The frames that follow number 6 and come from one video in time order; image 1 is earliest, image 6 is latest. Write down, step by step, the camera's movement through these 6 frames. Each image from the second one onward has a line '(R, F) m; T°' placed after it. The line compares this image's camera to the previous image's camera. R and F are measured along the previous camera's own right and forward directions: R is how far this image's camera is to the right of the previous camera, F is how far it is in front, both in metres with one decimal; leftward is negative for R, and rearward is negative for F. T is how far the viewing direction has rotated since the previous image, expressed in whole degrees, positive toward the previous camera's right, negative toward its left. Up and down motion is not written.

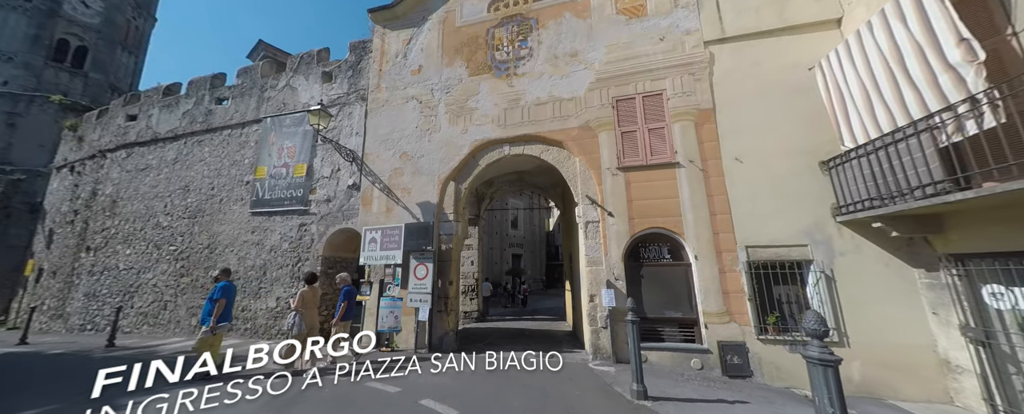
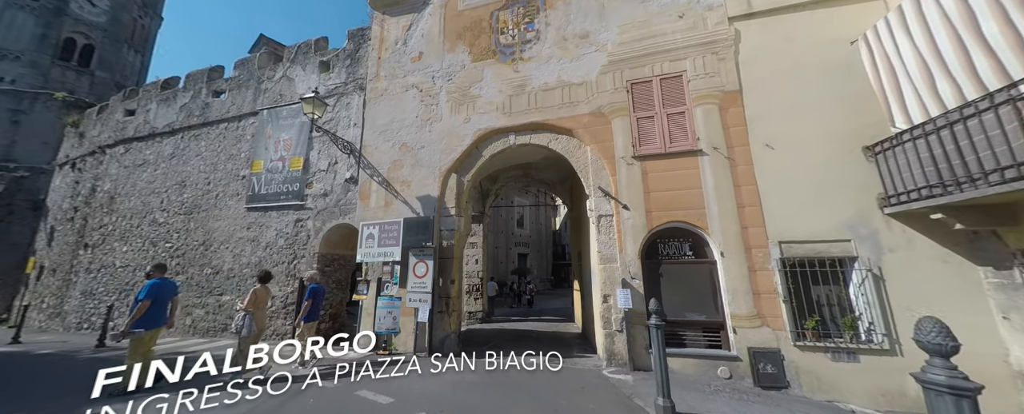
(0.0, +0.5) m; -1°
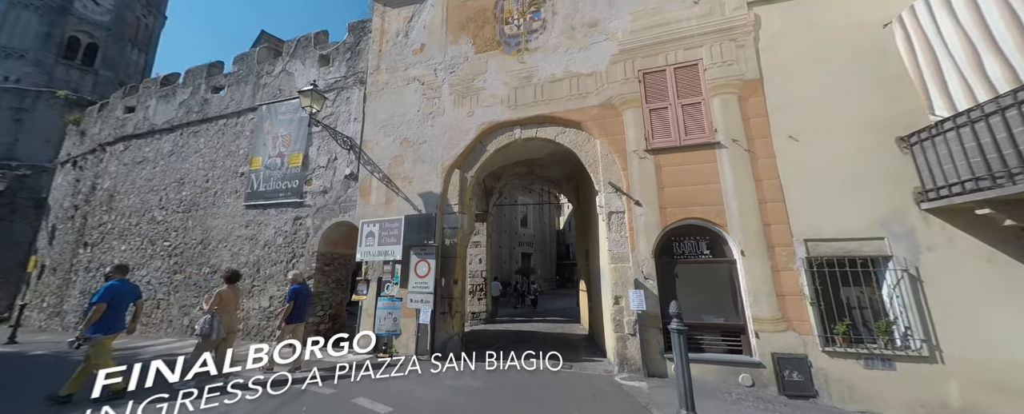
(0.0, +0.3) m; -1°
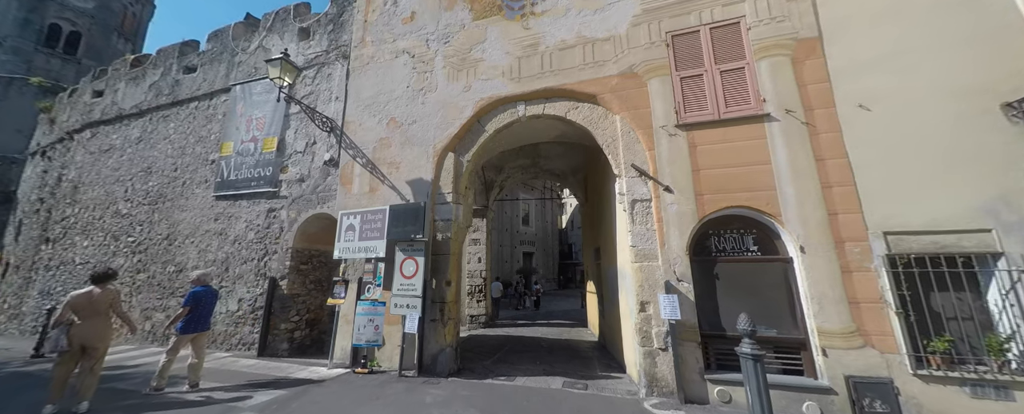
(0.0, +1.0) m; 0°
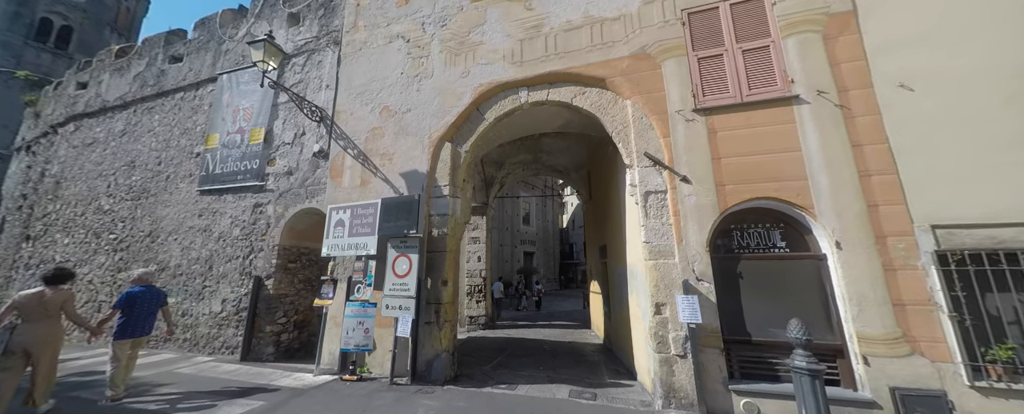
(0.0, +0.4) m; 0°
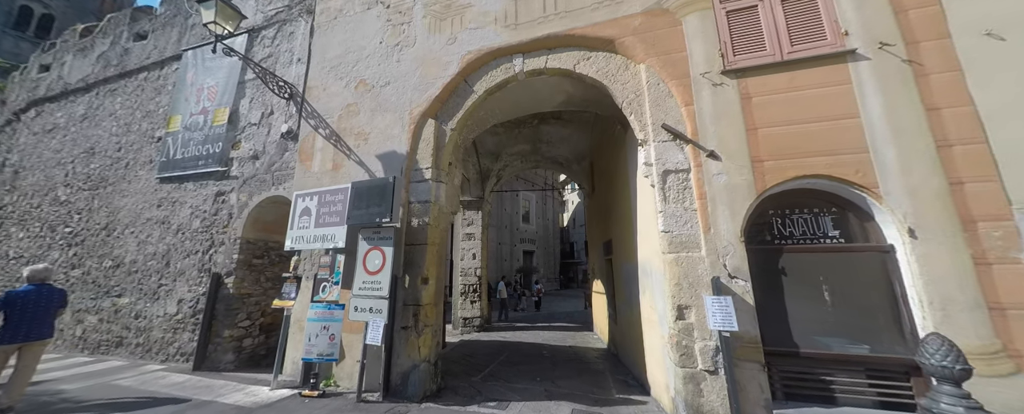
(+0.1, +0.7) m; 0°
